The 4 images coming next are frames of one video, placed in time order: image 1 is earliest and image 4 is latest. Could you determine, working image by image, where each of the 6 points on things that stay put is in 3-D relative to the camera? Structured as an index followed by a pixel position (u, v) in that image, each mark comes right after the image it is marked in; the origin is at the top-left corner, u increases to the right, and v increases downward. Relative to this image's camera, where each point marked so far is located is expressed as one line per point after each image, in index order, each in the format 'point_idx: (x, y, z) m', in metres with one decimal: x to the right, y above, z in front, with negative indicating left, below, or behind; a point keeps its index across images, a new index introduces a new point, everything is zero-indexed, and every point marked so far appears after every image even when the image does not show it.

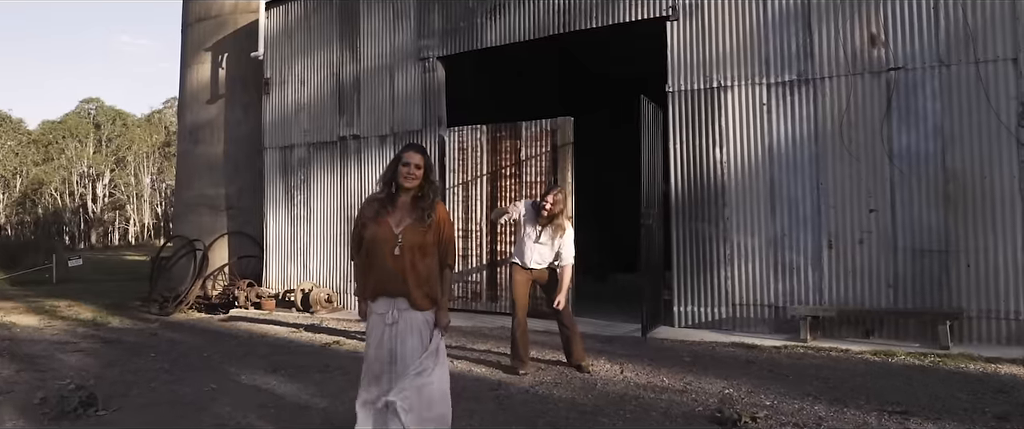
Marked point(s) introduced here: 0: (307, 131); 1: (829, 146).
0: (-3.2, +1.3, +12.7) m
1: (+3.1, +0.7, +8.1) m
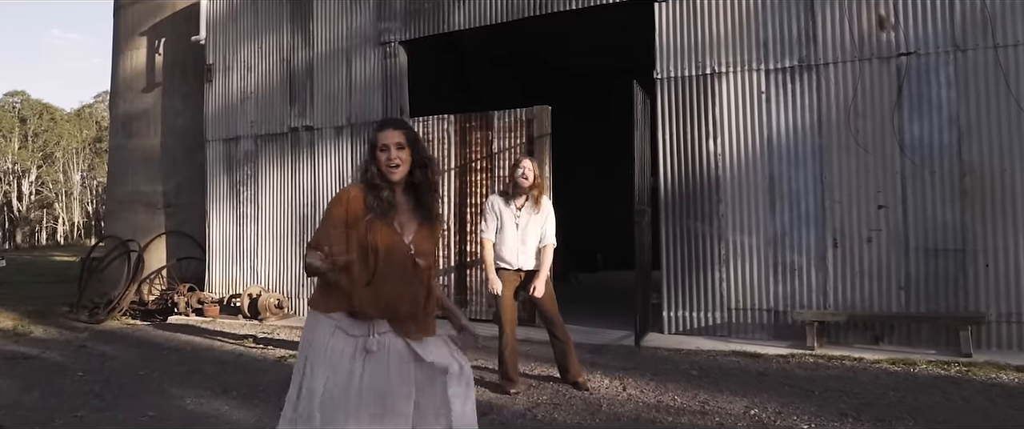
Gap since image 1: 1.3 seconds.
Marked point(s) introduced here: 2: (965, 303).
0: (-3.6, +1.3, +11.6) m
1: (+2.9, +0.7, +7.5) m
2: (+3.9, -0.8, +7.1) m
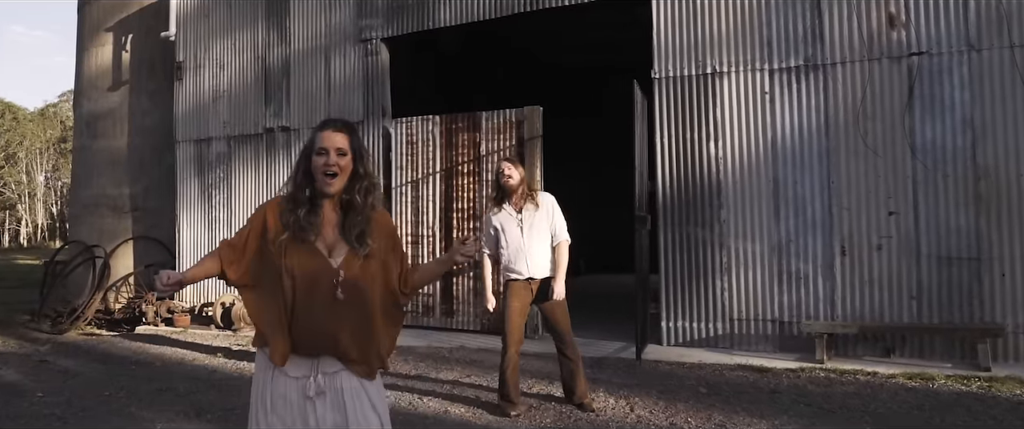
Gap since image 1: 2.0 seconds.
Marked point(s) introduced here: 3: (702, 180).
0: (-3.8, +1.2, +11.1) m
1: (+2.9, +0.7, +7.2) m
2: (+3.8, -0.8, +6.8) m
3: (+1.8, +0.3, +7.8) m
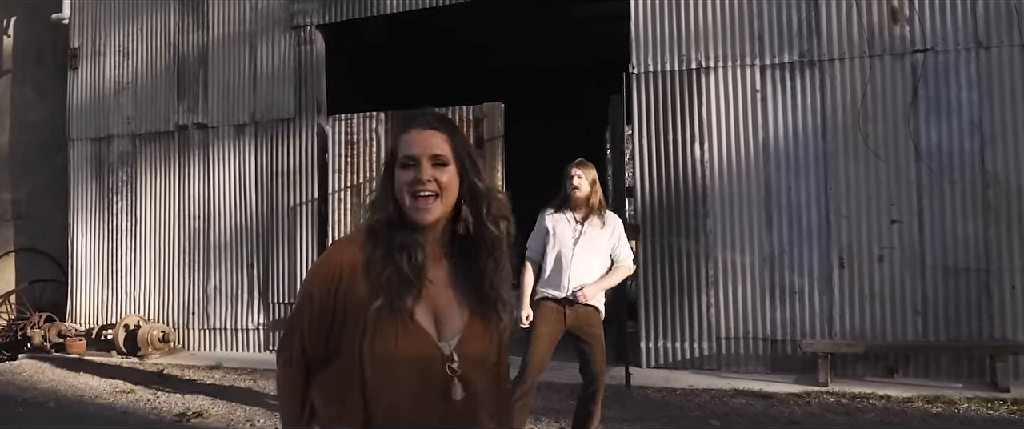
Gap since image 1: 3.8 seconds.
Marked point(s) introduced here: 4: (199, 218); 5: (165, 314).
0: (-4.5, +1.1, +9.7) m
1: (+2.7, +0.6, +6.7) m
2: (+3.7, -0.9, +6.3) m
3: (+1.5, +0.2, +7.1) m
4: (-3.5, 0.0, +9.3) m
5: (-4.0, -1.1, +9.5) m
